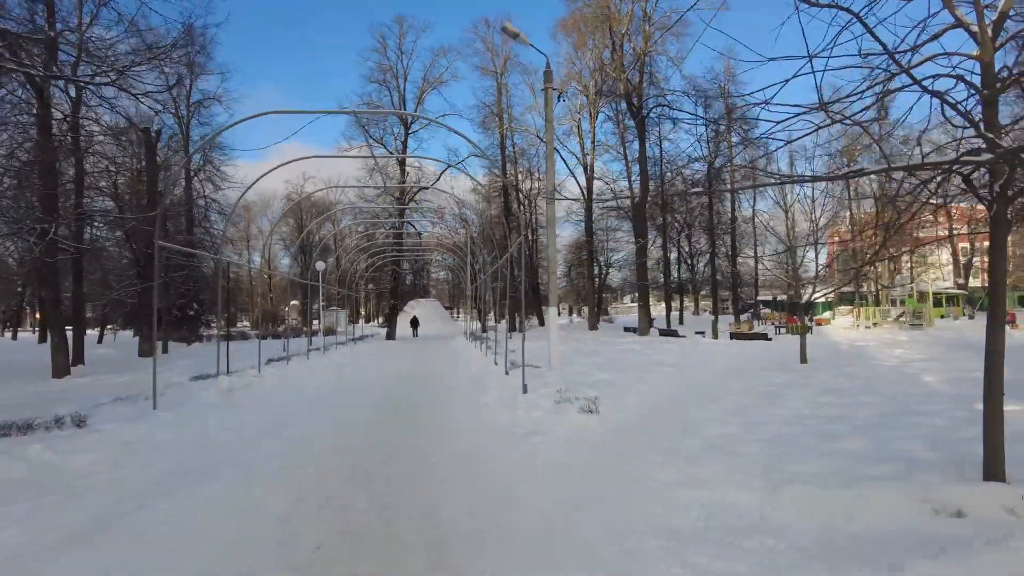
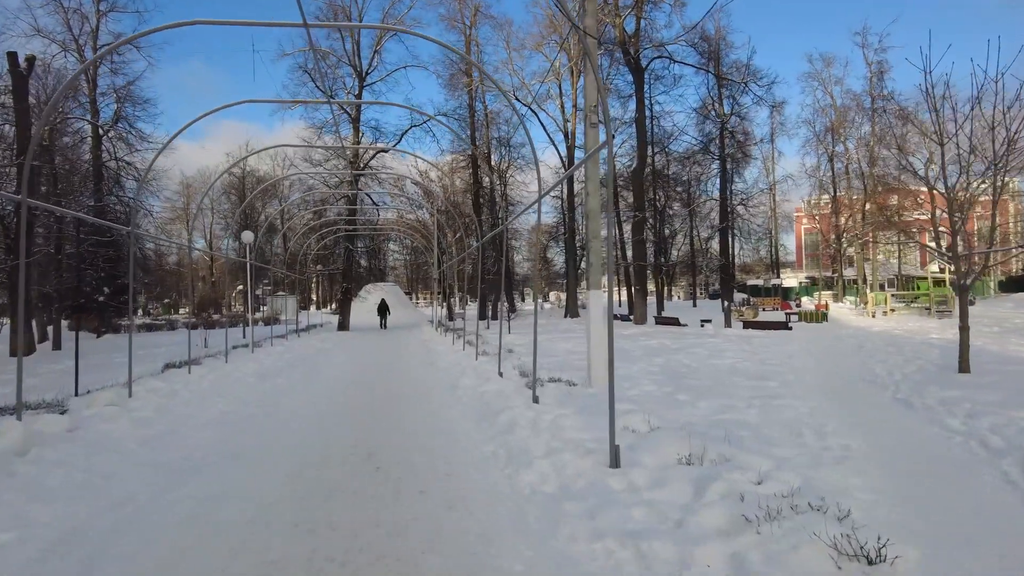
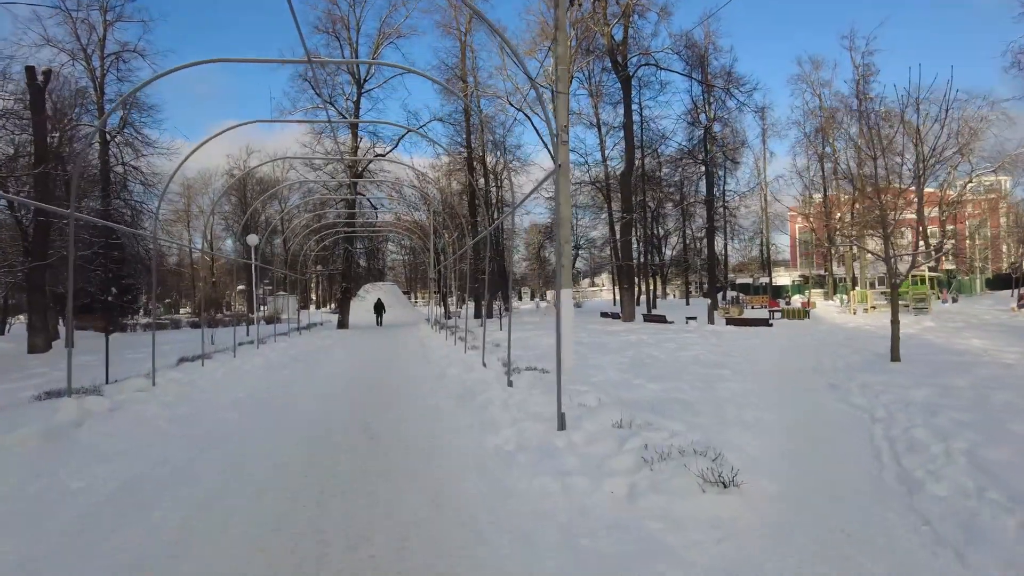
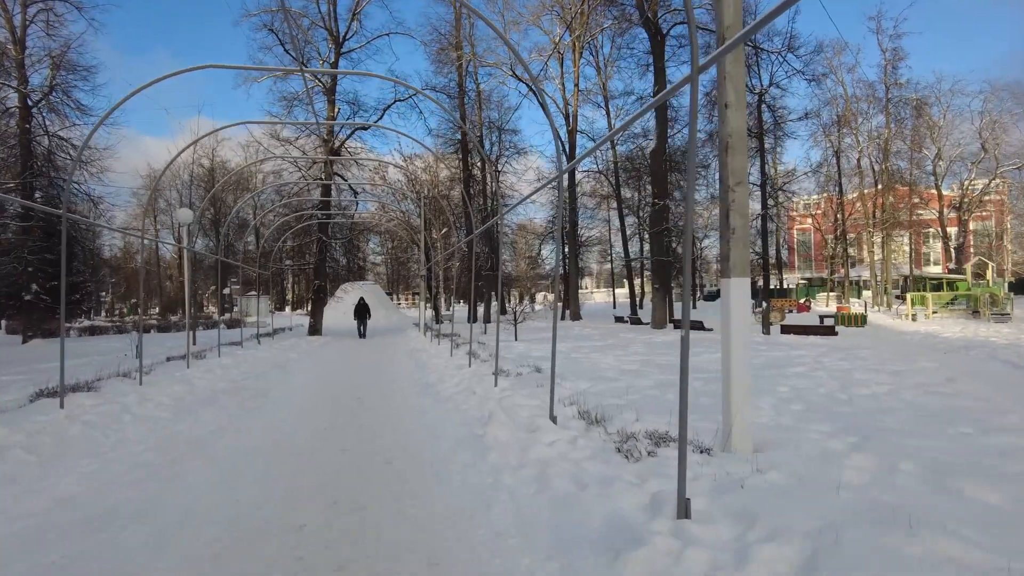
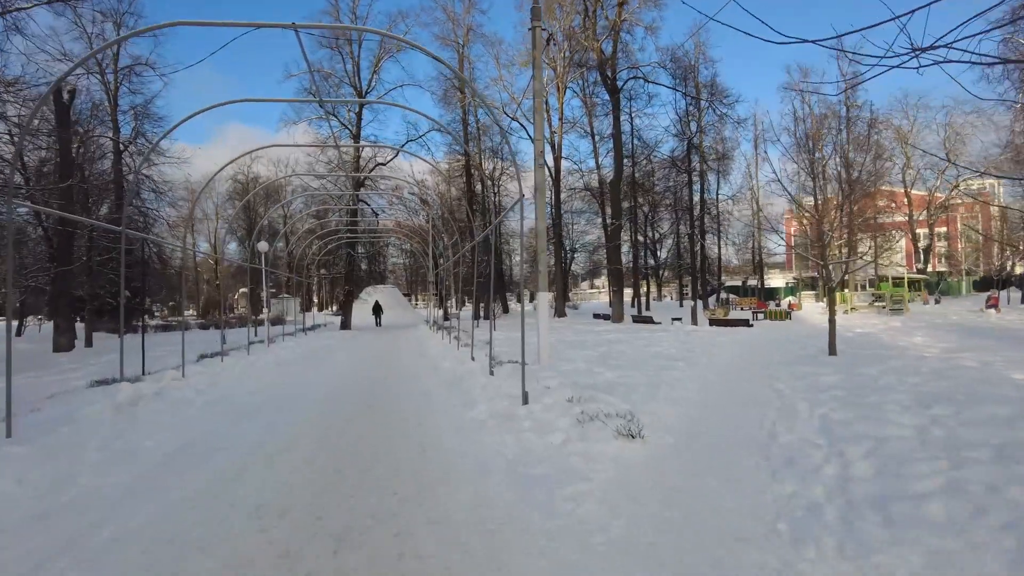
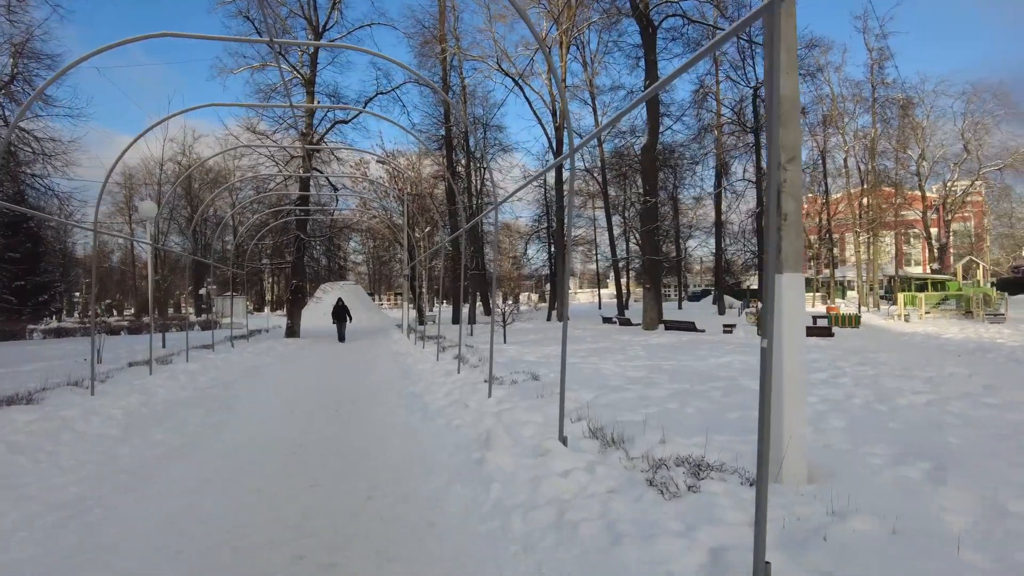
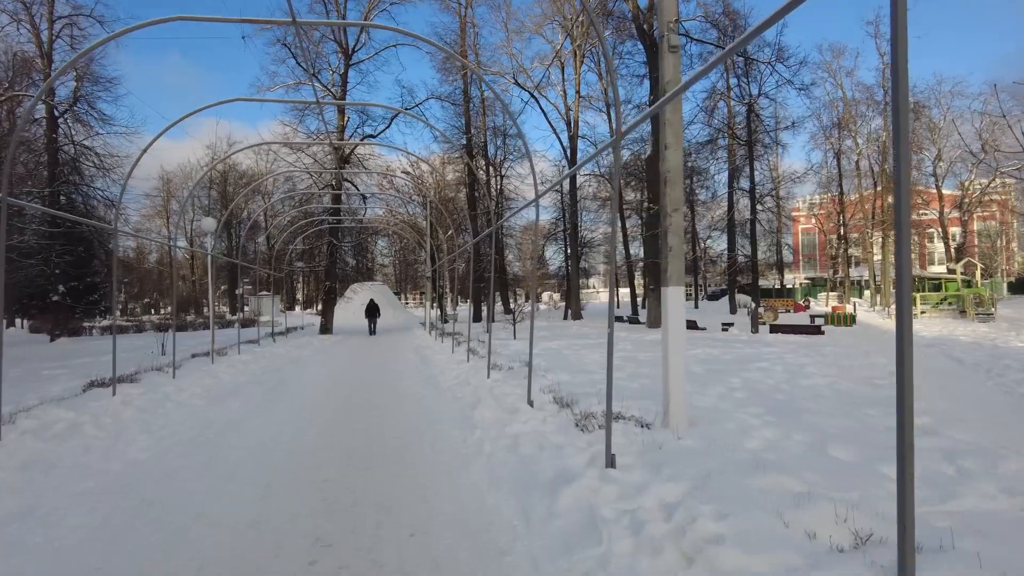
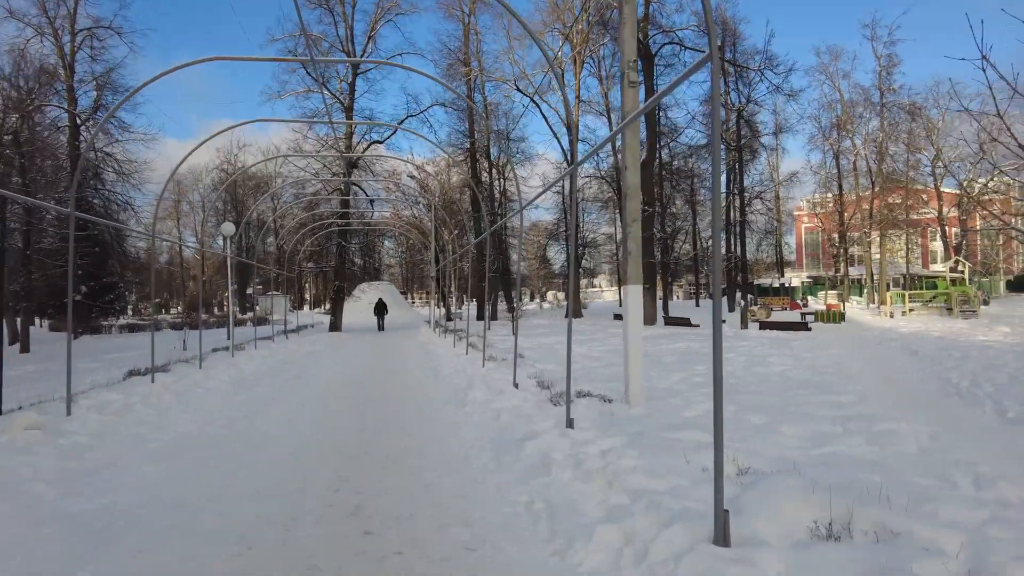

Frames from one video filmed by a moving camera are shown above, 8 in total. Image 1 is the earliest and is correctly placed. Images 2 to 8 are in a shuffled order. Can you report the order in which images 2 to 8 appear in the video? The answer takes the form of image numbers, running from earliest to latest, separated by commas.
5, 3, 2, 8, 7, 4, 6
